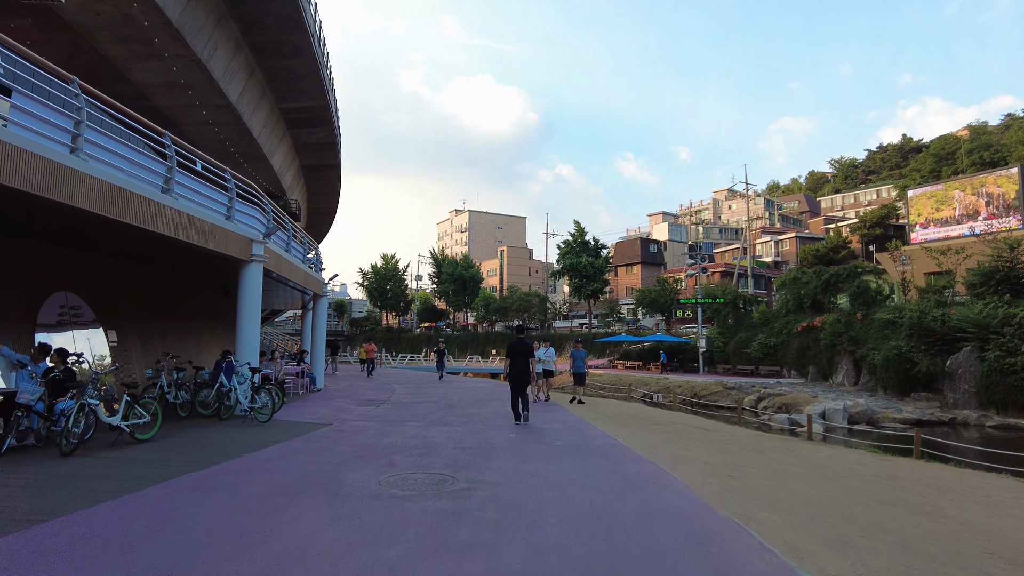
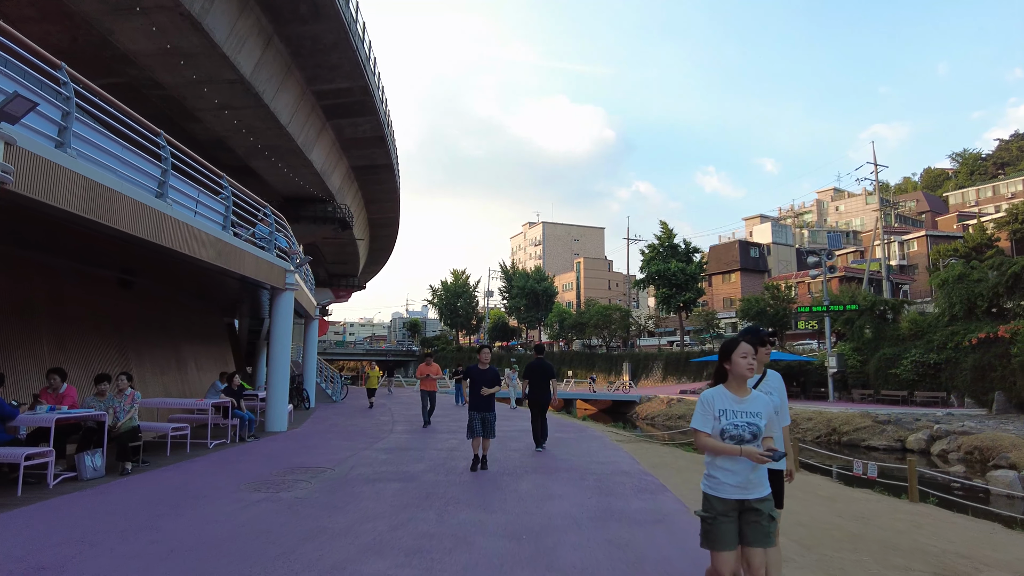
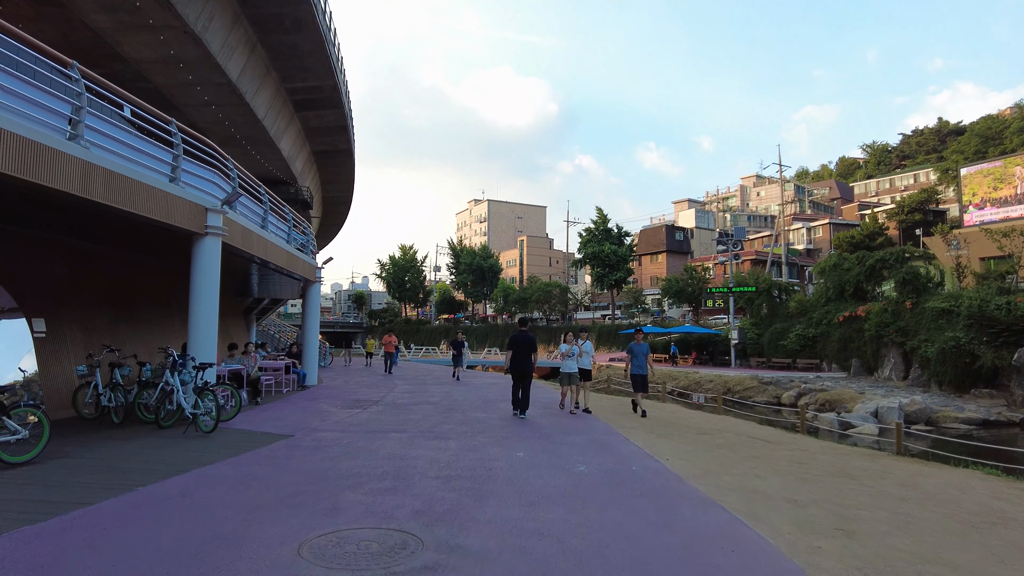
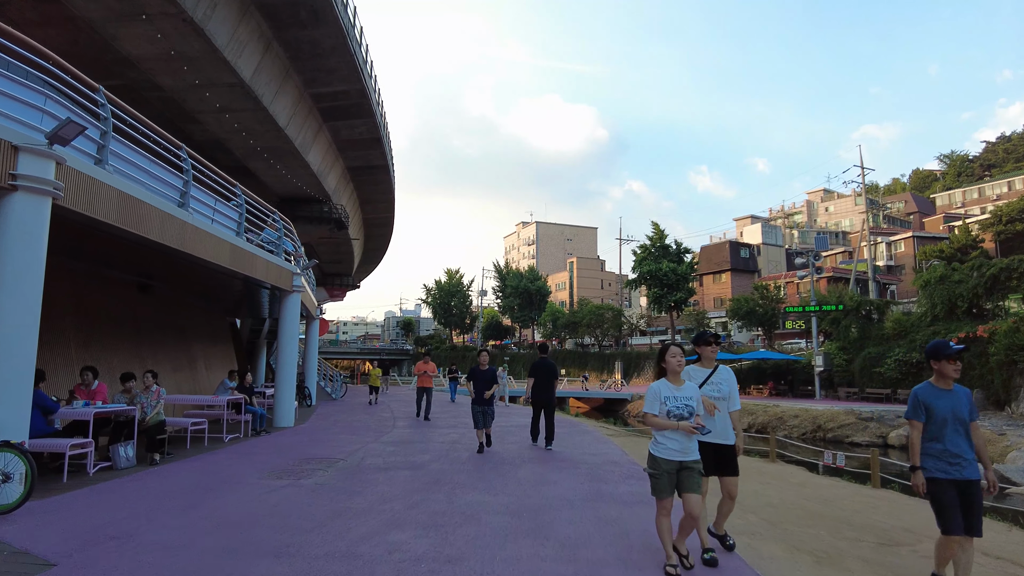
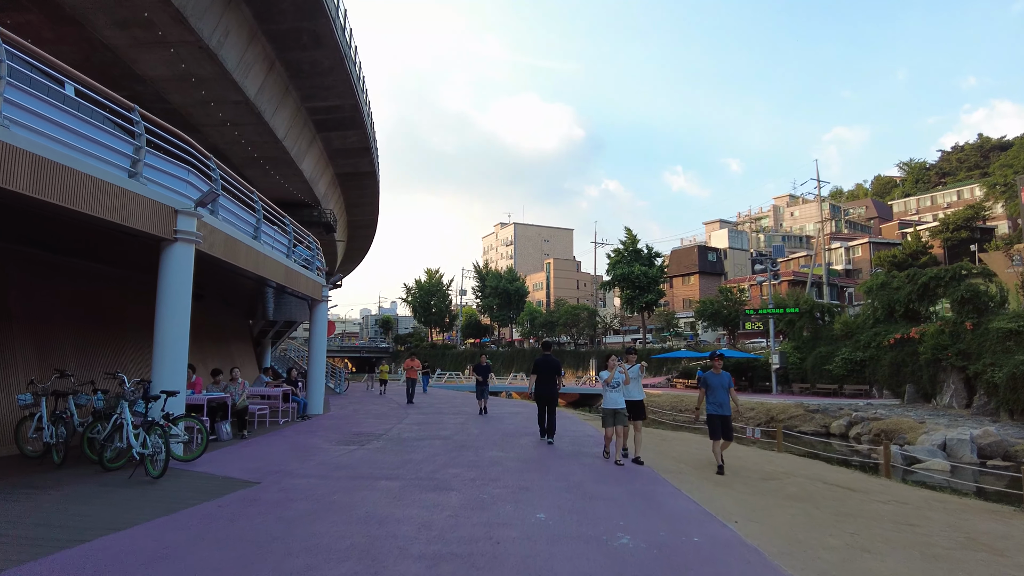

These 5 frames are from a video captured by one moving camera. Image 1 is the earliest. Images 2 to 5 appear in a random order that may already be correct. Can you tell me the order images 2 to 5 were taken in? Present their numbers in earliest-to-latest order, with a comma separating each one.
3, 5, 4, 2
